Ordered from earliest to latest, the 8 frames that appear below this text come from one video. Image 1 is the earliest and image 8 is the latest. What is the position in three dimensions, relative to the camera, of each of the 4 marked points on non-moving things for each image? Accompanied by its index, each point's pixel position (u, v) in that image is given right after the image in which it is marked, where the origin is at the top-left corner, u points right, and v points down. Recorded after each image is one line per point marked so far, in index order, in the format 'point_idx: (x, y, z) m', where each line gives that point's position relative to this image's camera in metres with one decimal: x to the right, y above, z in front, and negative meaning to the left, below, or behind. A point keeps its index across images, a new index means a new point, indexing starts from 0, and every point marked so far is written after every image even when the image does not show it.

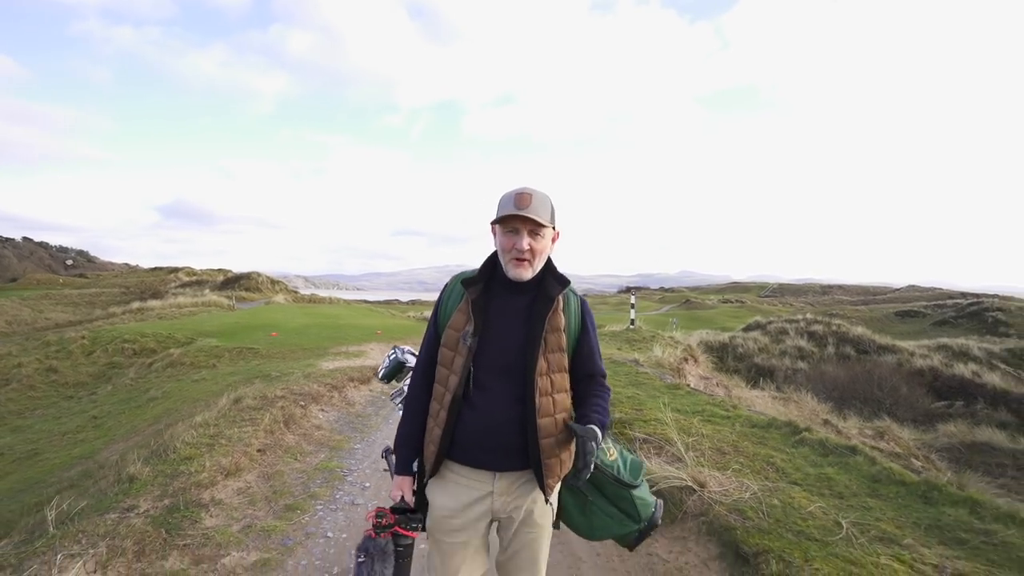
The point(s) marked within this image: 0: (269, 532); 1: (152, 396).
0: (-2.2, -2.2, +5.0) m
1: (-9.5, -2.9, +14.4) m
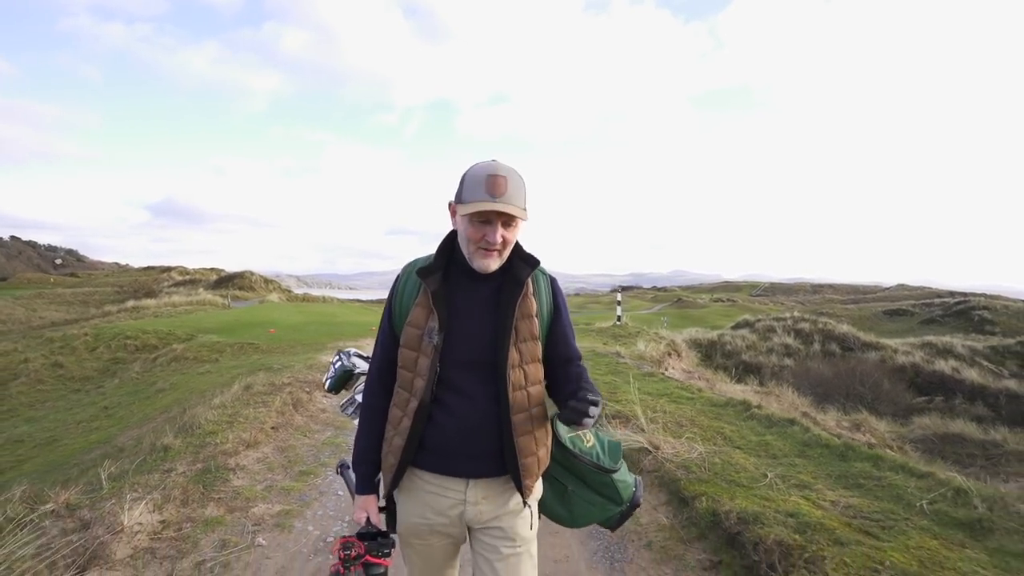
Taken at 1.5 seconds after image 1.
0: (-2.4, -2.2, +5.9) m
1: (-9.8, -2.8, +15.2) m
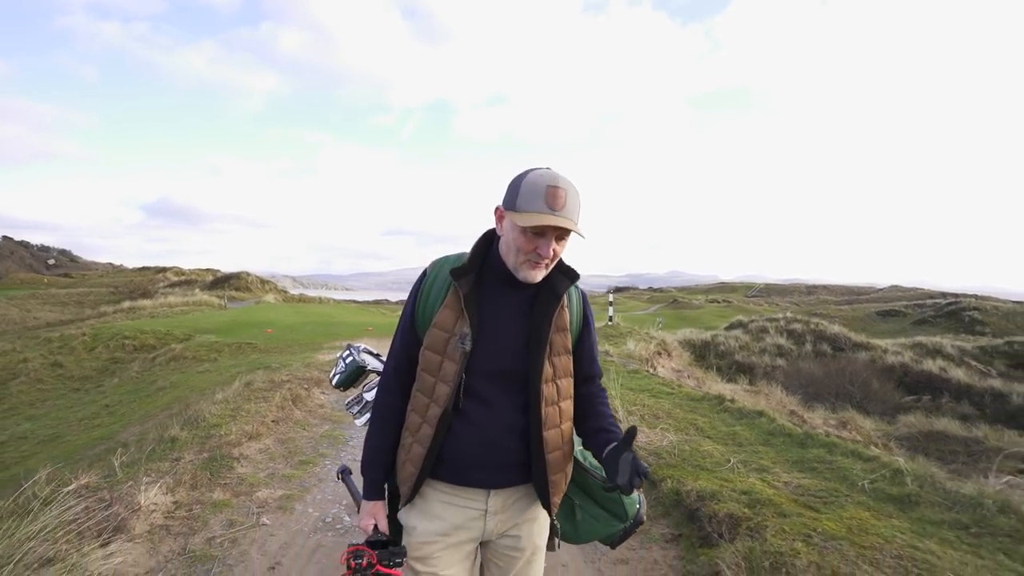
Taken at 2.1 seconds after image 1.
0: (-2.5, -2.2, +6.3) m
1: (-10.0, -2.8, +15.5) m
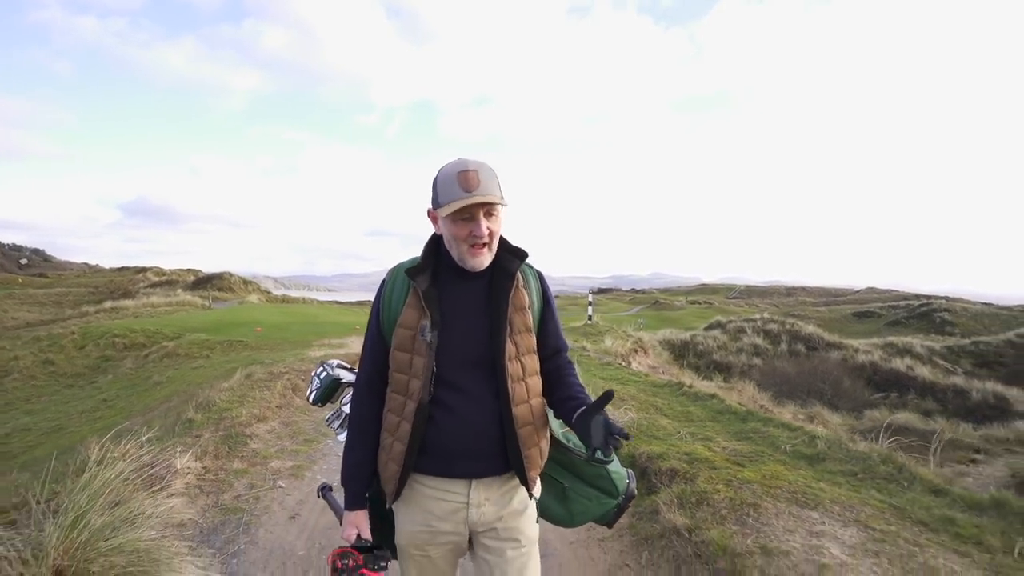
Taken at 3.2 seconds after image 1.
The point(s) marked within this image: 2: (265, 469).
0: (-2.8, -2.1, +7.1) m
1: (-10.5, -2.8, +16.1) m
2: (-2.9, -2.1, +6.3) m
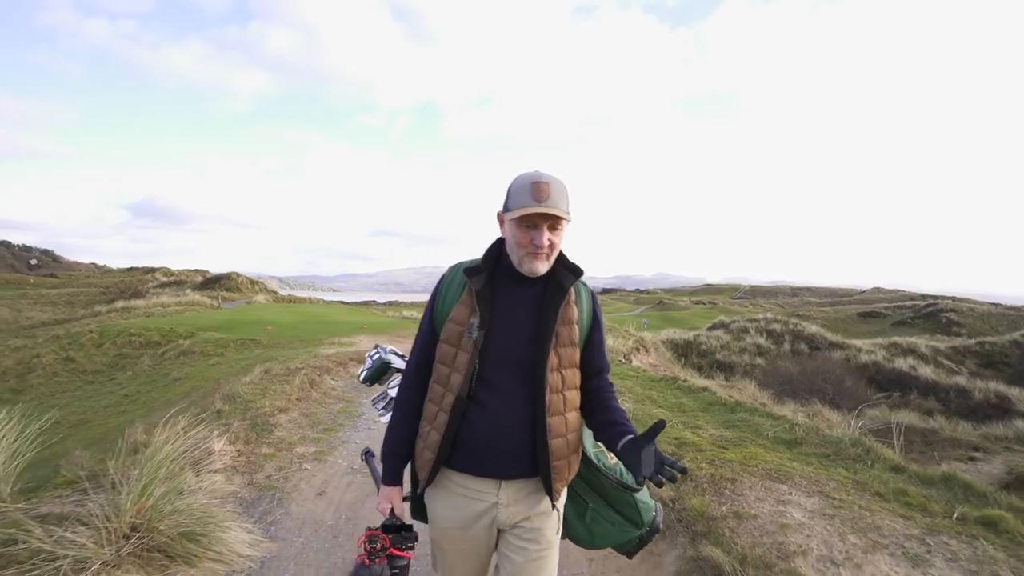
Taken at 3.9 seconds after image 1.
0: (-2.7, -2.1, +7.6) m
1: (-10.4, -2.8, +16.8) m
2: (-2.8, -2.1, +6.8) m
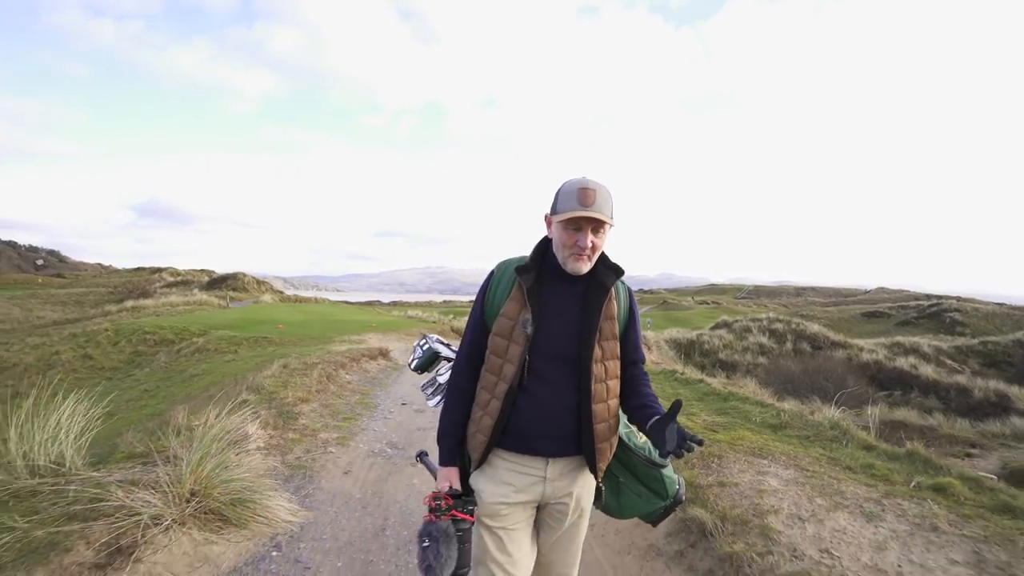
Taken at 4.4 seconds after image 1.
0: (-2.6, -2.1, +8.2) m
1: (-10.2, -2.7, +17.4) m
2: (-2.7, -2.1, +7.4) m
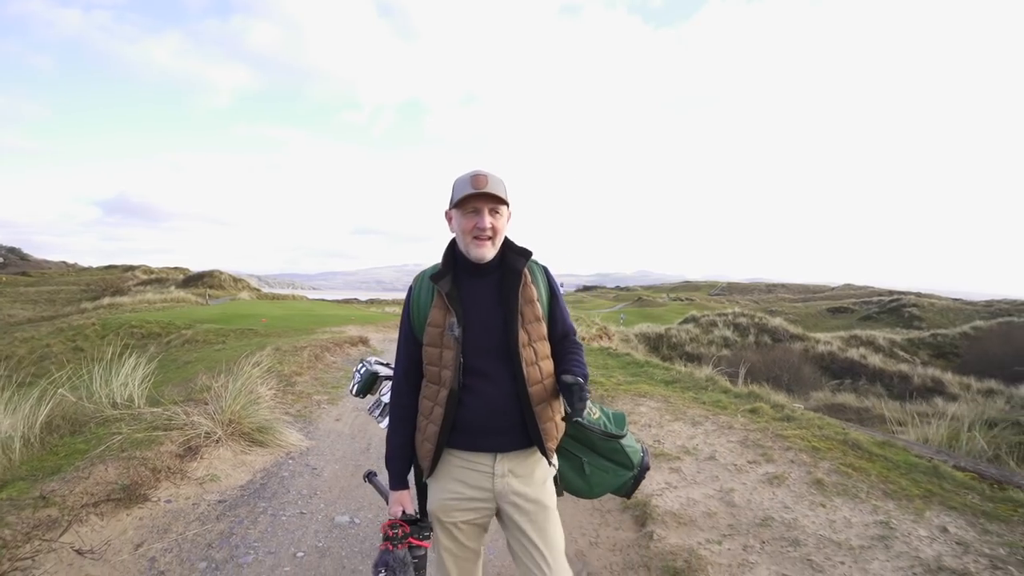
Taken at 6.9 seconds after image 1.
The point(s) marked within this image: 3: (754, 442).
0: (-3.3, -1.9, +10.0) m
1: (-11.3, -2.5, +18.8) m
2: (-3.4, -1.9, +9.2) m
3: (+2.4, -1.5, +5.3) m
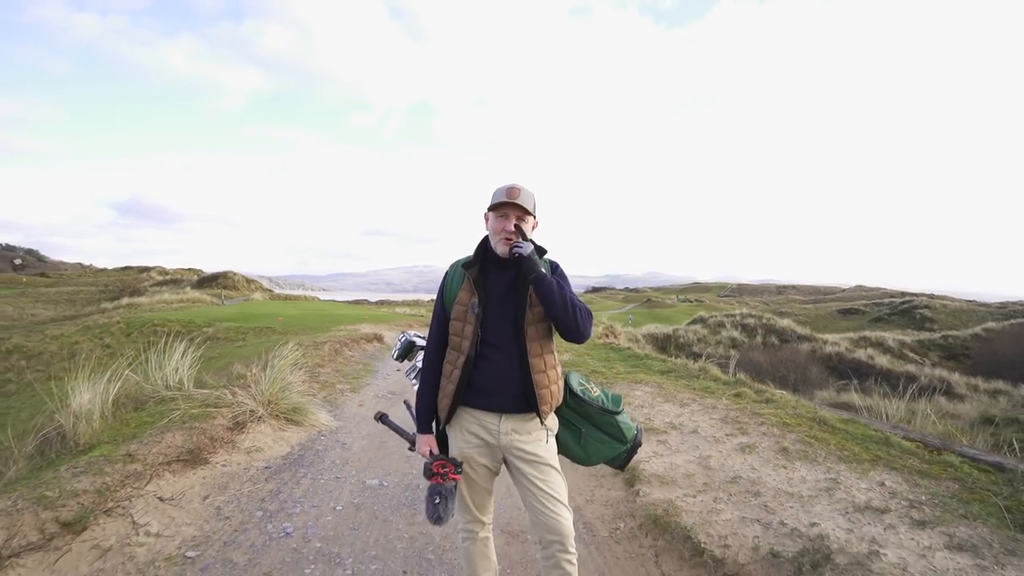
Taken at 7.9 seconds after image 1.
0: (-3.2, -1.9, +10.7) m
1: (-11.0, -2.5, +19.7) m
2: (-3.3, -1.8, +9.9) m
3: (+2.5, -1.5, +6.0) m
